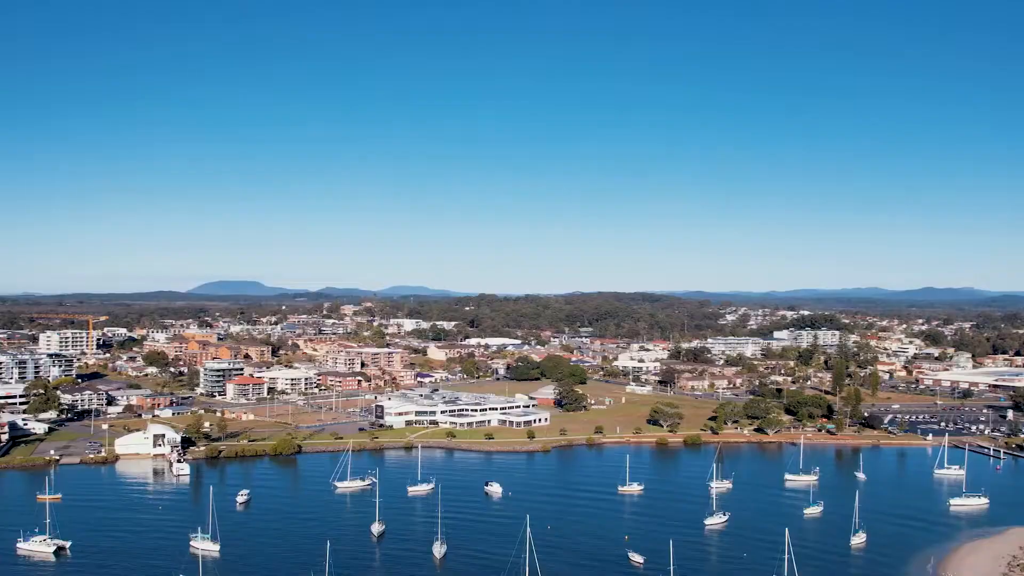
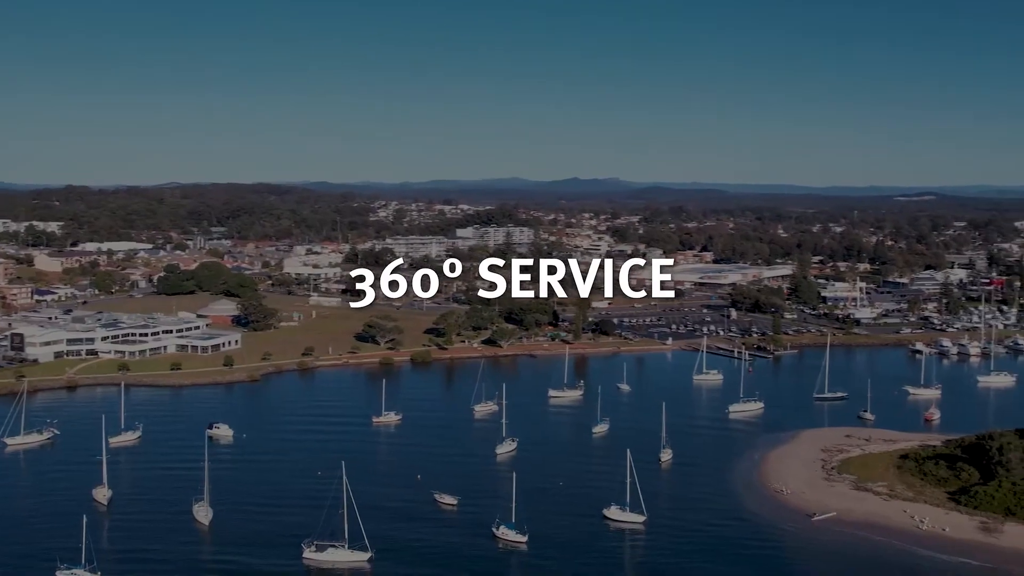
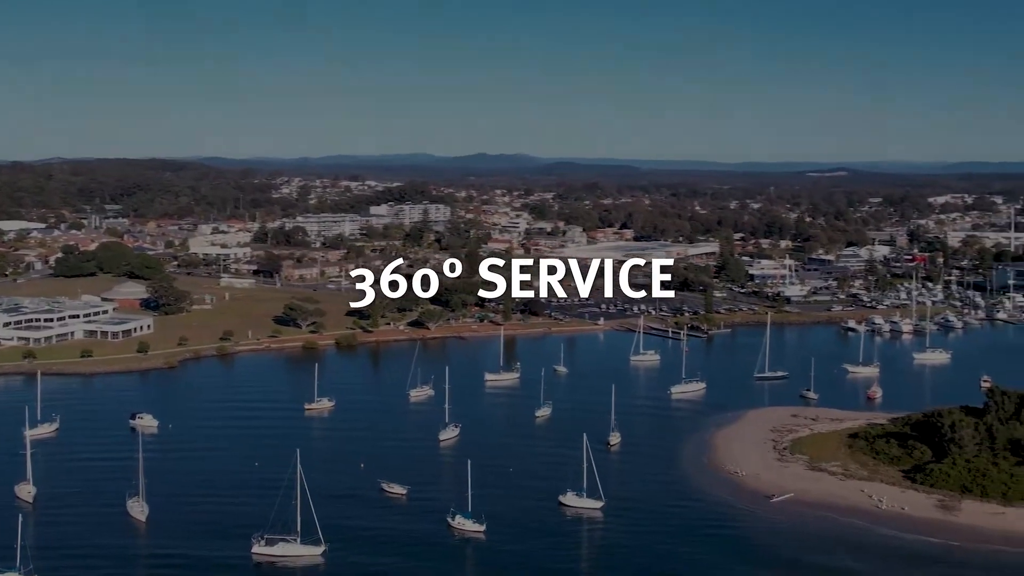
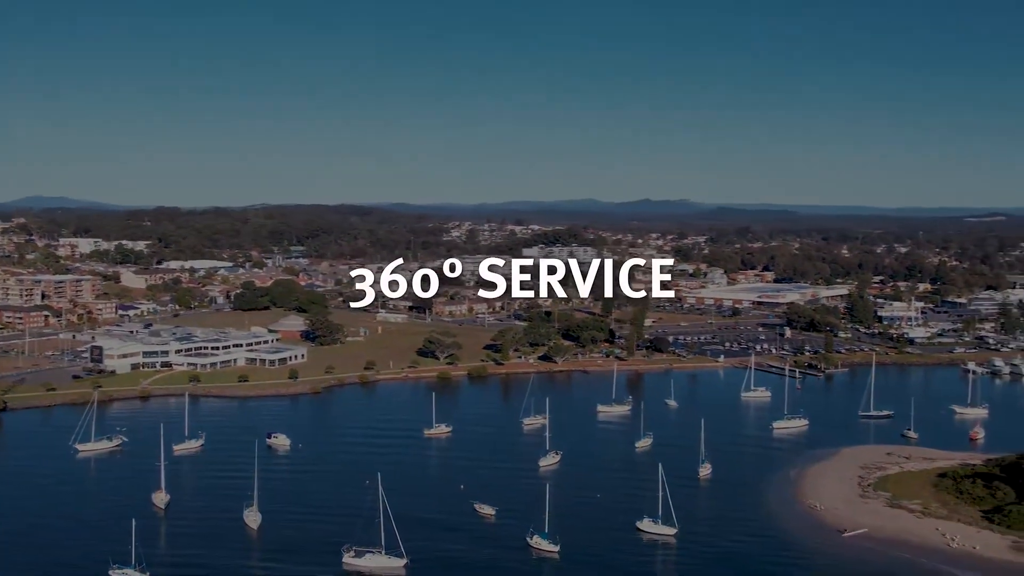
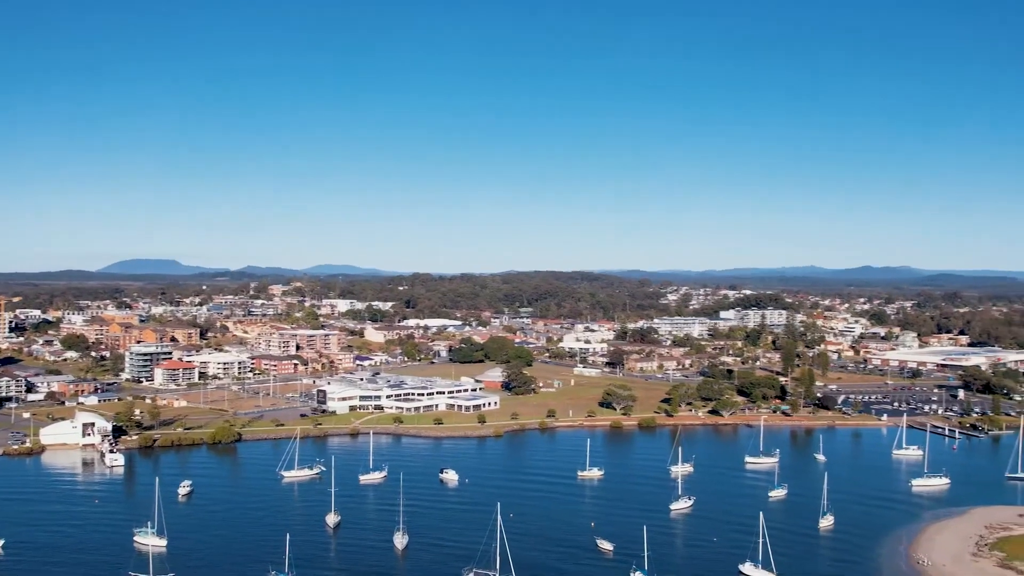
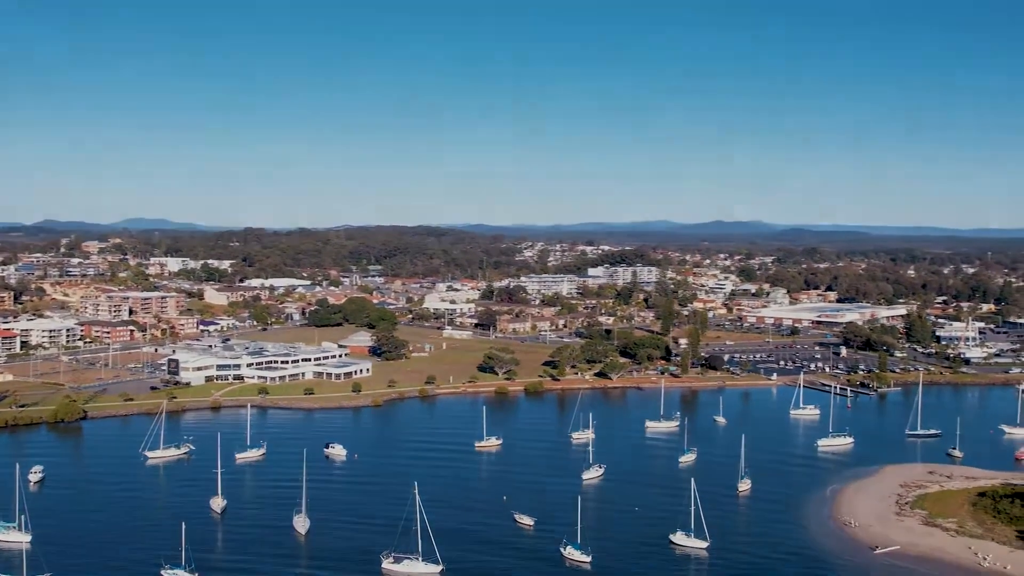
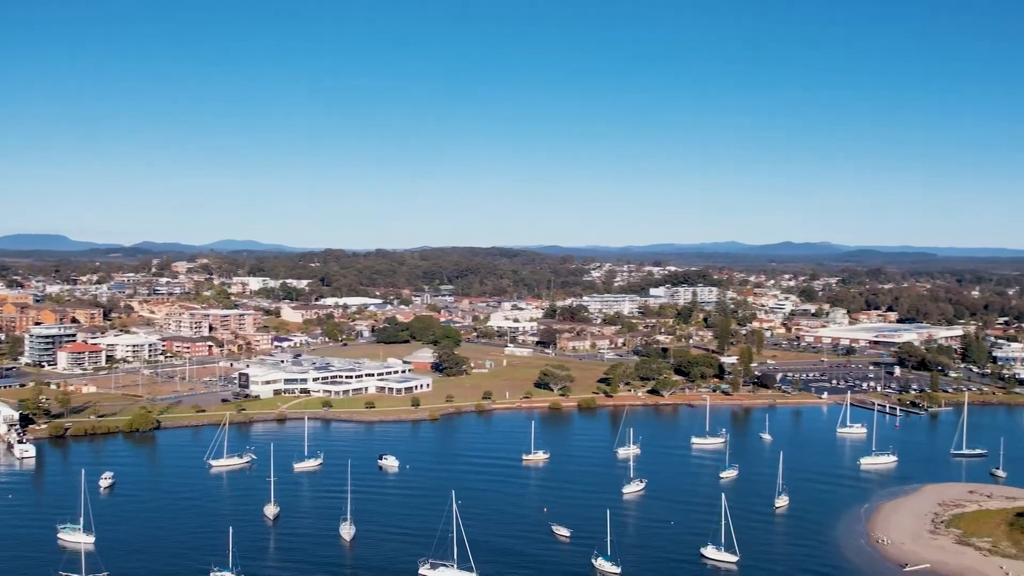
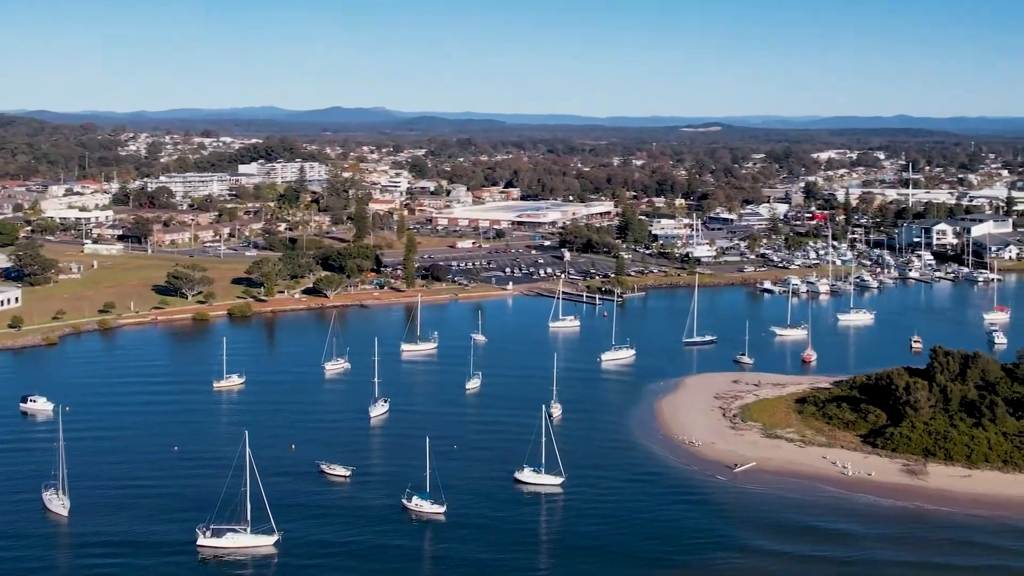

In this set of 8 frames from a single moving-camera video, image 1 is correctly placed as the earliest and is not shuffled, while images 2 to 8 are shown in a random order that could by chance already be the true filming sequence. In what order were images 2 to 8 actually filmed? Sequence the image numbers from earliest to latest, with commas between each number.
5, 7, 6, 4, 2, 3, 8
